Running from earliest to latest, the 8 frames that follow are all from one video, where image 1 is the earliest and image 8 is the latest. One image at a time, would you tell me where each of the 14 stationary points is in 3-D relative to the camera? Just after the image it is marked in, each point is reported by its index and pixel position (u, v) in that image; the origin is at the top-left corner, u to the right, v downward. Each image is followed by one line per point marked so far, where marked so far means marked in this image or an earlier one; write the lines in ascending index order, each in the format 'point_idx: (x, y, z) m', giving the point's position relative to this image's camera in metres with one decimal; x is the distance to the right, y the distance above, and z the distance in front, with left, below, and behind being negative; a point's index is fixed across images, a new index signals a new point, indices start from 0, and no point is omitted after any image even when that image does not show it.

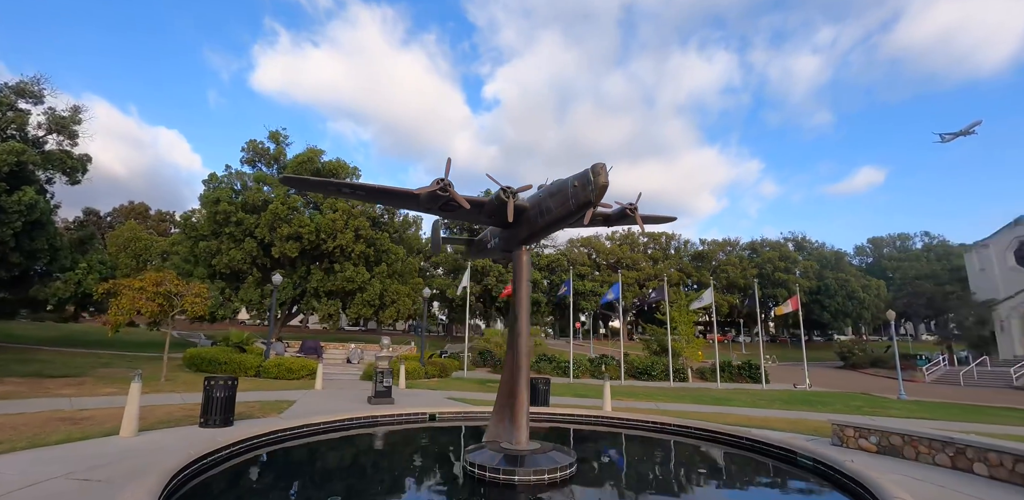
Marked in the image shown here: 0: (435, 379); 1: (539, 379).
0: (-3.3, -5.5, +19.7) m
1: (+0.8, -3.6, +12.8) m
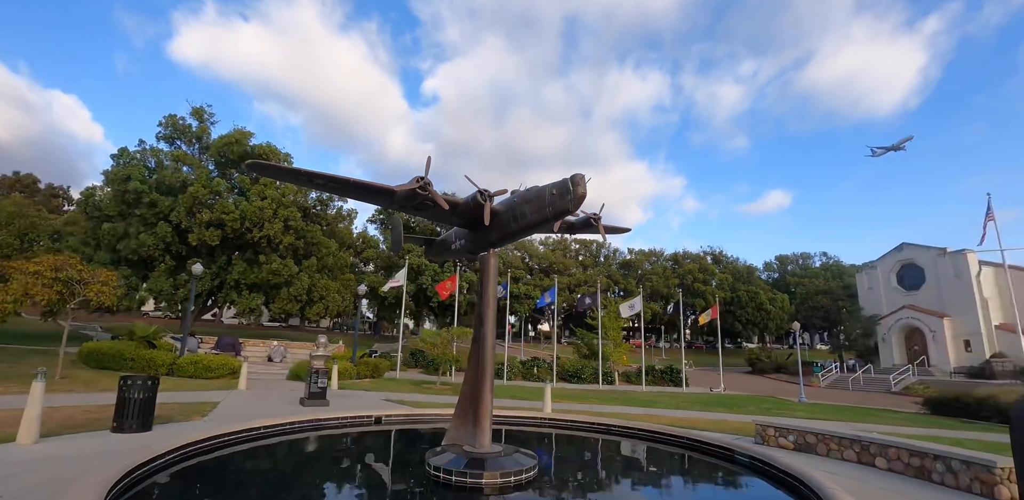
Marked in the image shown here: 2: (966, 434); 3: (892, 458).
0: (-5.9, -5.3, +18.9) m
1: (-0.8, -3.6, +12.7) m
2: (+14.3, -5.6, +14.5) m
3: (+6.6, -3.5, +8.0) m
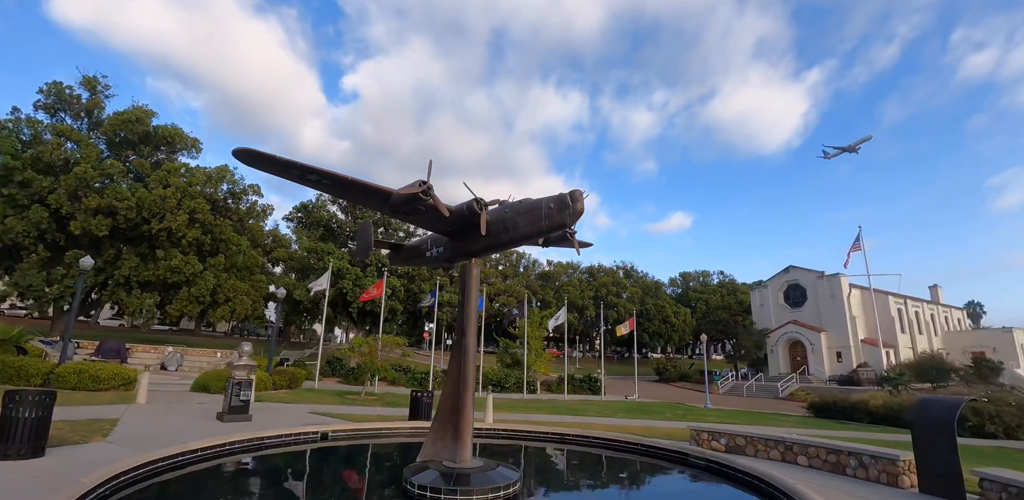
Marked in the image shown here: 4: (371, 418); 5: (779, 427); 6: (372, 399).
0: (-8.6, -5.2, +17.3) m
1: (-2.3, -3.8, +12.2) m
2: (+12.1, -6.5, +16.5) m
3: (+5.7, -3.9, +8.8) m
4: (-3.9, -4.6, +12.6) m
5: (+10.1, -6.7, +17.7) m
6: (-5.4, -5.7, +17.7) m
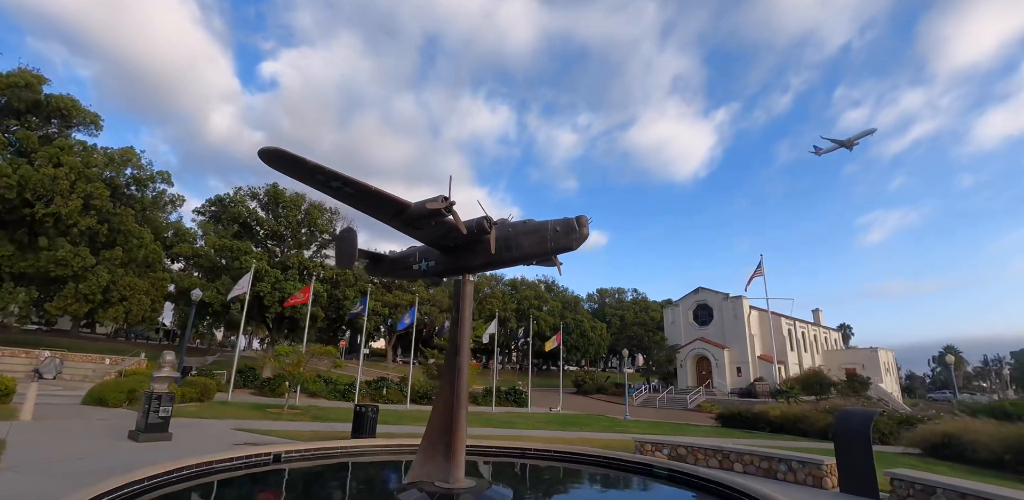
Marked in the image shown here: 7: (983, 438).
0: (-10.7, -5.1, +15.6) m
1: (-3.6, -3.9, +11.6) m
2: (+9.7, -7.4, +18.2) m
3: (+4.8, -4.4, +9.6) m
4: (-5.2, -4.6, +11.7) m
5: (+7.5, -7.6, +18.9) m
6: (-7.7, -5.8, +16.5) m
7: (+15.1, -6.0, +14.8) m
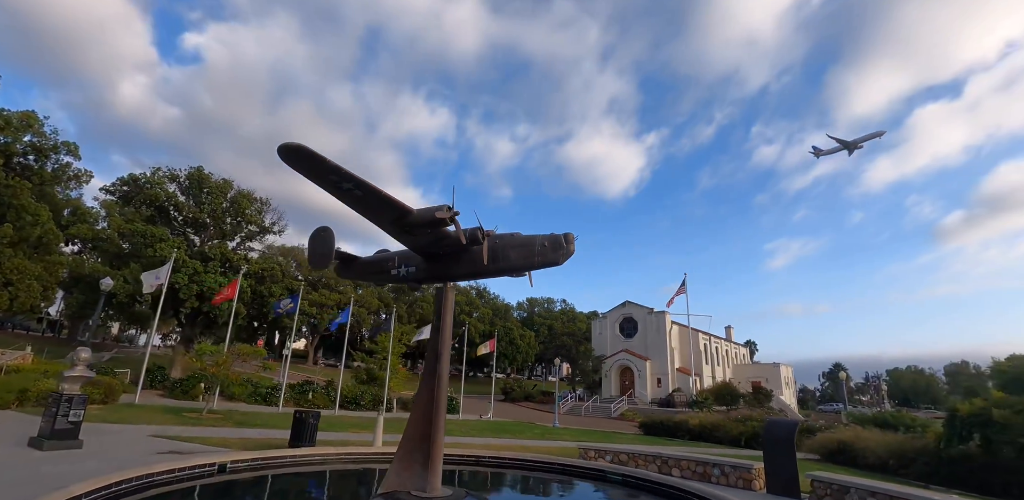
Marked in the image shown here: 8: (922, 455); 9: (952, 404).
0: (-12.5, -4.6, +13.9) m
1: (-4.9, -3.8, +11.0) m
2: (+7.1, -8.2, +19.4) m
3: (+3.8, -4.9, +10.3) m
4: (-6.5, -4.5, +10.8) m
5: (+4.9, -8.3, +19.8) m
6: (-9.7, -5.5, +15.2) m
7: (+13.0, -7.1, +16.8) m
8: (+14.1, -7.0, +15.9) m
9: (+14.7, -5.1, +15.3) m
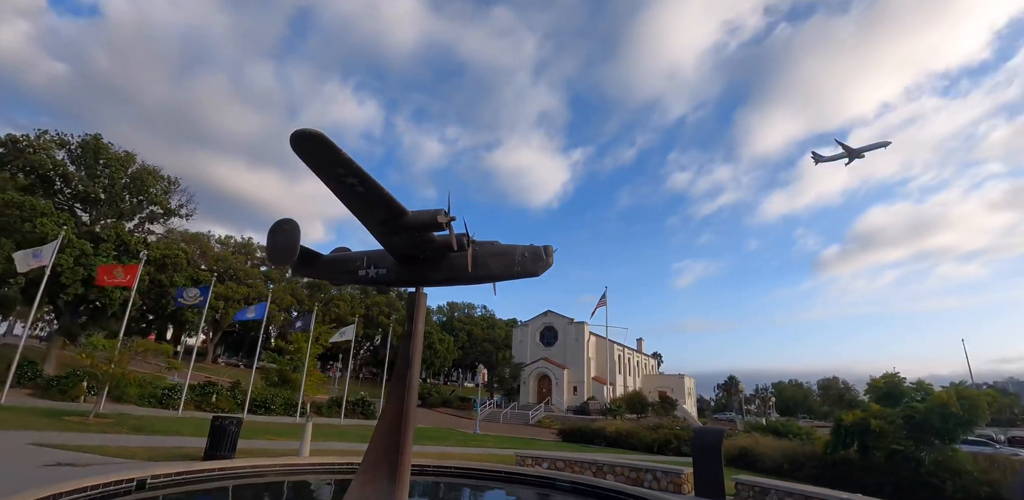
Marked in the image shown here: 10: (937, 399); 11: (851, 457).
0: (-14.2, -3.9, +11.6) m
1: (-6.1, -3.6, +10.0) m
2: (+3.9, -8.9, +20.2) m
3: (+2.4, -5.2, +10.7) m
4: (-7.8, -4.1, +9.6) m
5: (+1.6, -8.8, +20.3) m
6: (-11.7, -4.9, +13.3) m
7: (+10.3, -8.1, +18.7) m
8: (+11.5, -8.1, +17.9) m
9: (+12.3, -6.2, +17.5) m
10: (+13.8, -4.7, +15.0) m
11: (+12.2, -7.4, +16.7) m
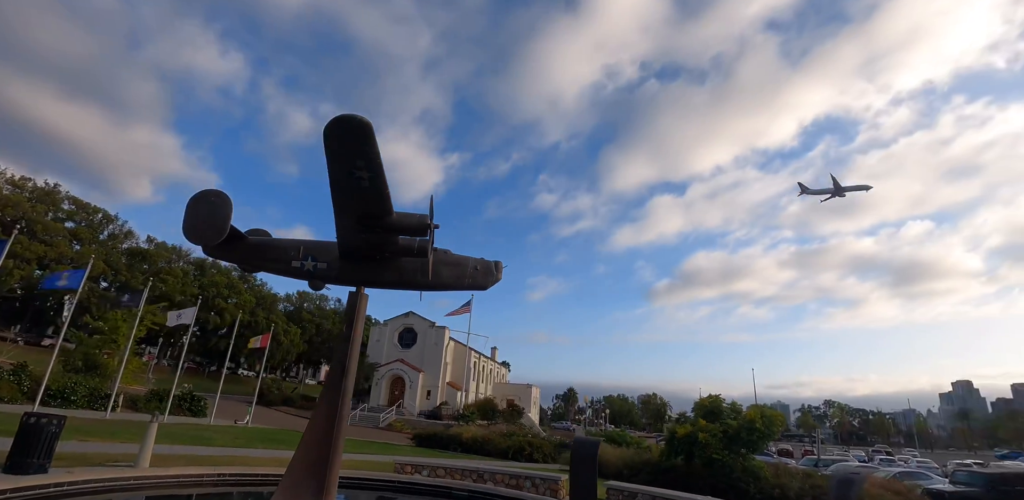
0: (-16.2, -2.0, +7.3) m
1: (-8.1, -2.8, +8.0) m
2: (-2.1, -9.3, +20.5) m
3: (-0.4, -5.6, +11.0) m
4: (-9.6, -3.1, +7.1) m
5: (-4.3, -8.9, +19.9) m
6: (-14.4, -3.3, +9.6) m
7: (+4.5, -9.4, +20.8) m
8: (+5.8, -9.5, +20.4) m
9: (+7.0, -7.8, +20.3) m
10: (+9.3, -6.6, +18.4) m
11: (+7.0, -9.0, +19.5) m
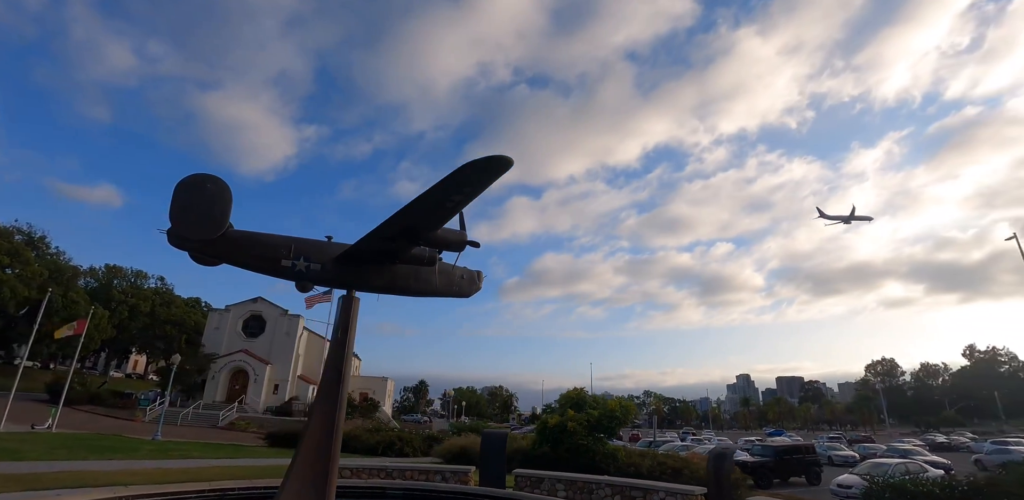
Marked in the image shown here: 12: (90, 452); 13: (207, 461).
0: (-16.2, -0.8, +3.0) m
1: (-8.7, -2.2, +6.0) m
2: (-7.2, -8.9, +19.7) m
3: (-2.5, -5.6, +11.2) m
4: (-9.9, -2.5, +4.8) m
5: (-9.0, -8.3, +18.6) m
6: (-15.3, -2.2, +5.8) m
7: (-1.0, -9.5, +22.0) m
8: (+0.4, -9.7, +22.0) m
9: (+1.6, -8.1, +22.2) m
10: (+4.5, -7.2, +21.0) m
11: (+1.8, -9.3, +21.4) m
12: (-14.0, -6.9, +16.2) m
13: (-10.0, -7.6, +17.1) m
